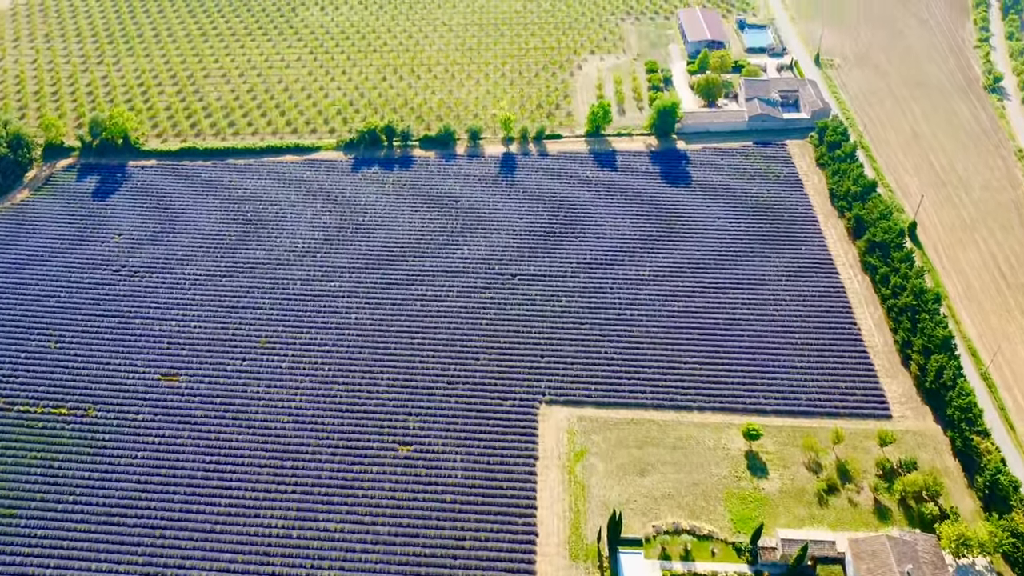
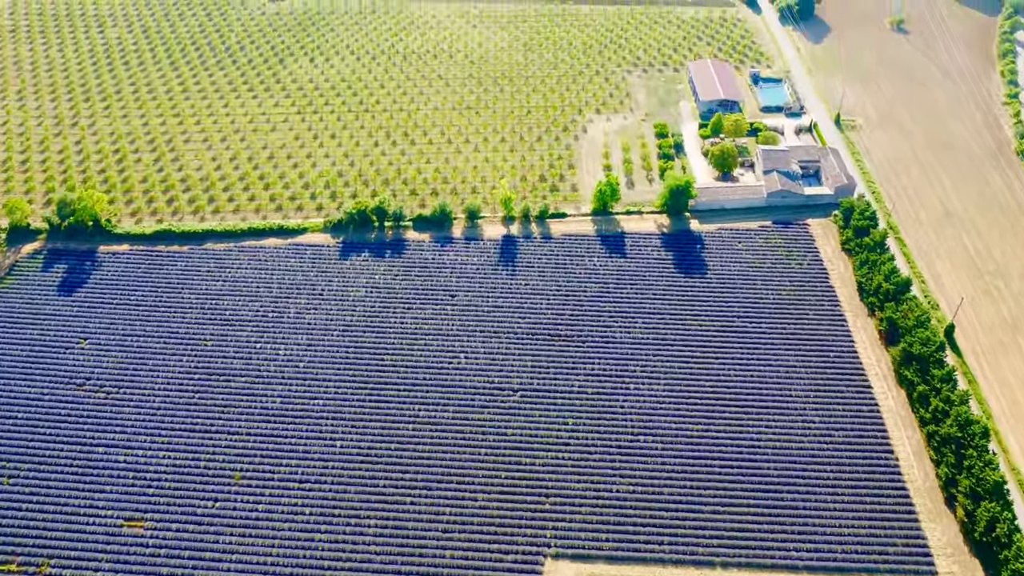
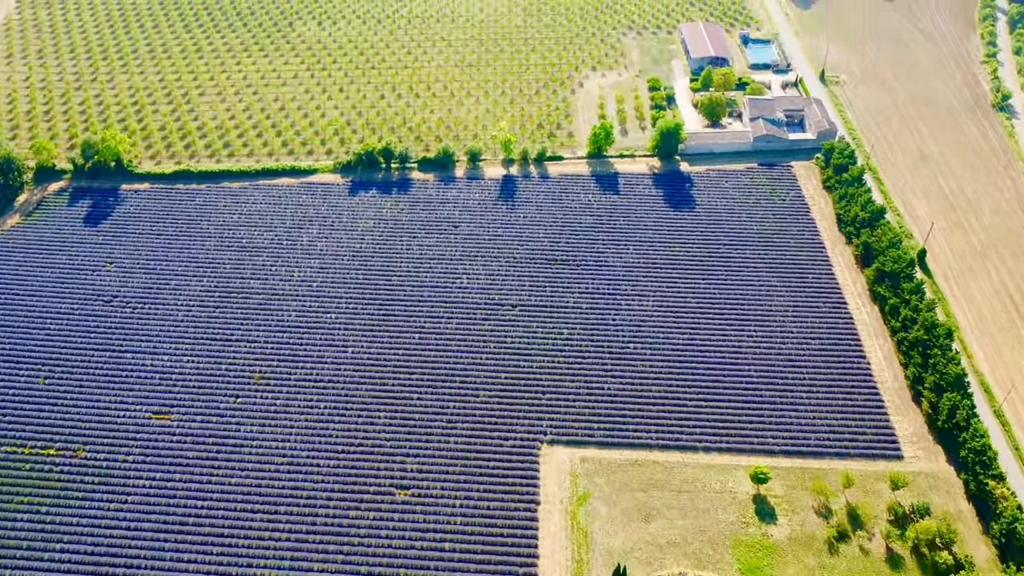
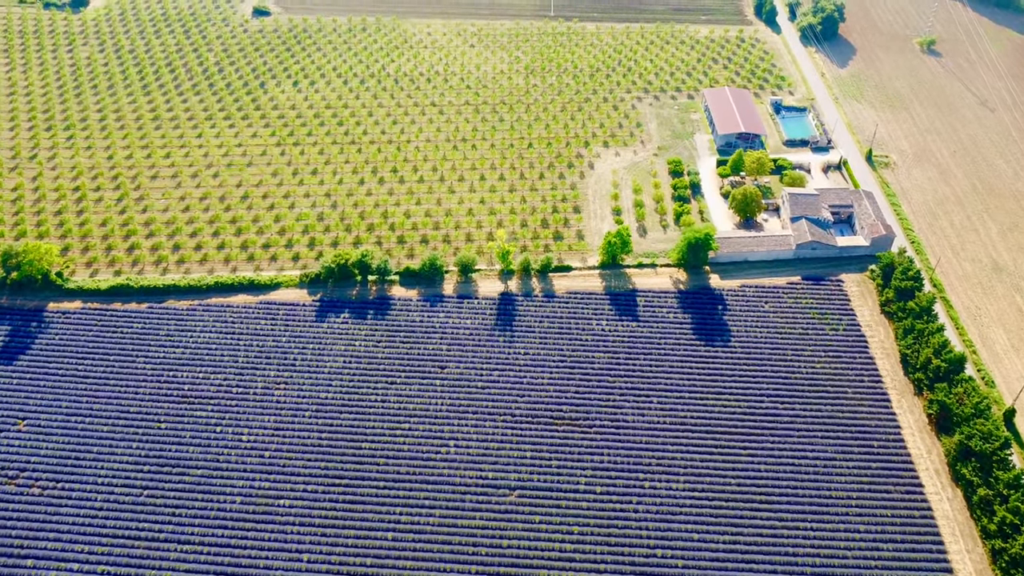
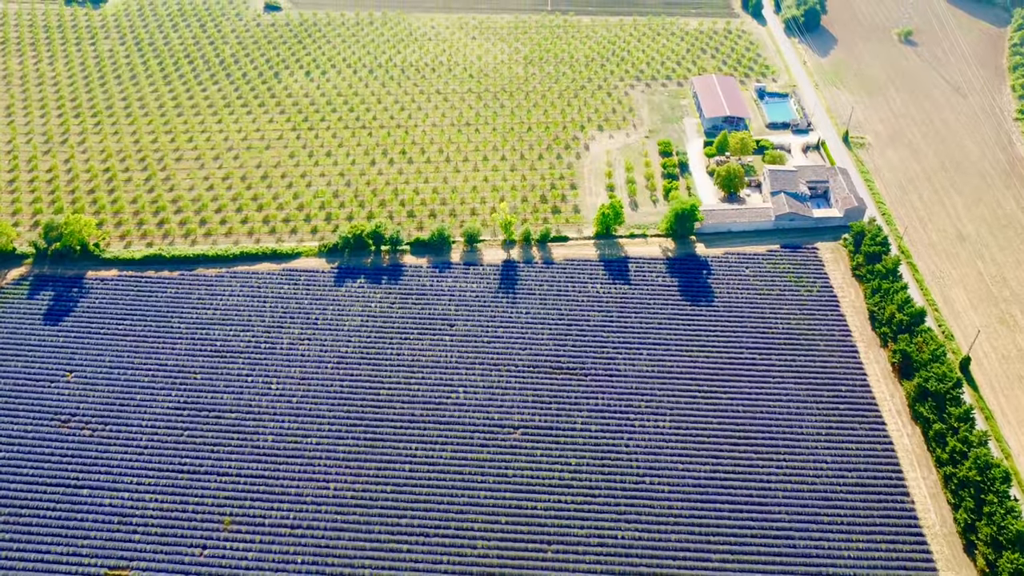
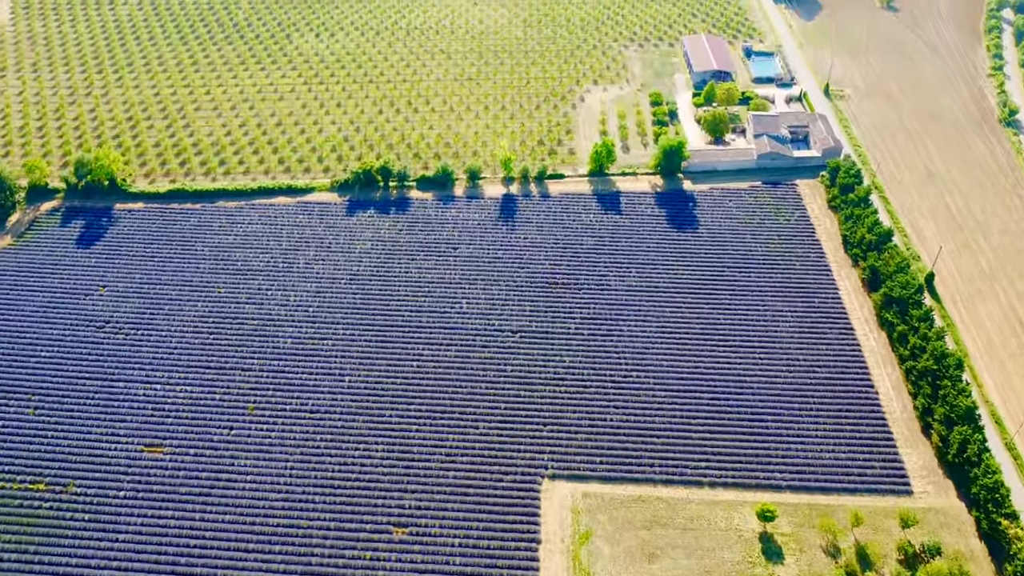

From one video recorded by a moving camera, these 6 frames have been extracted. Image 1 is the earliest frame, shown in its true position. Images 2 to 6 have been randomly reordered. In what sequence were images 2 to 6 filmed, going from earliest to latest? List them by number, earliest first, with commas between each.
3, 6, 2, 5, 4
